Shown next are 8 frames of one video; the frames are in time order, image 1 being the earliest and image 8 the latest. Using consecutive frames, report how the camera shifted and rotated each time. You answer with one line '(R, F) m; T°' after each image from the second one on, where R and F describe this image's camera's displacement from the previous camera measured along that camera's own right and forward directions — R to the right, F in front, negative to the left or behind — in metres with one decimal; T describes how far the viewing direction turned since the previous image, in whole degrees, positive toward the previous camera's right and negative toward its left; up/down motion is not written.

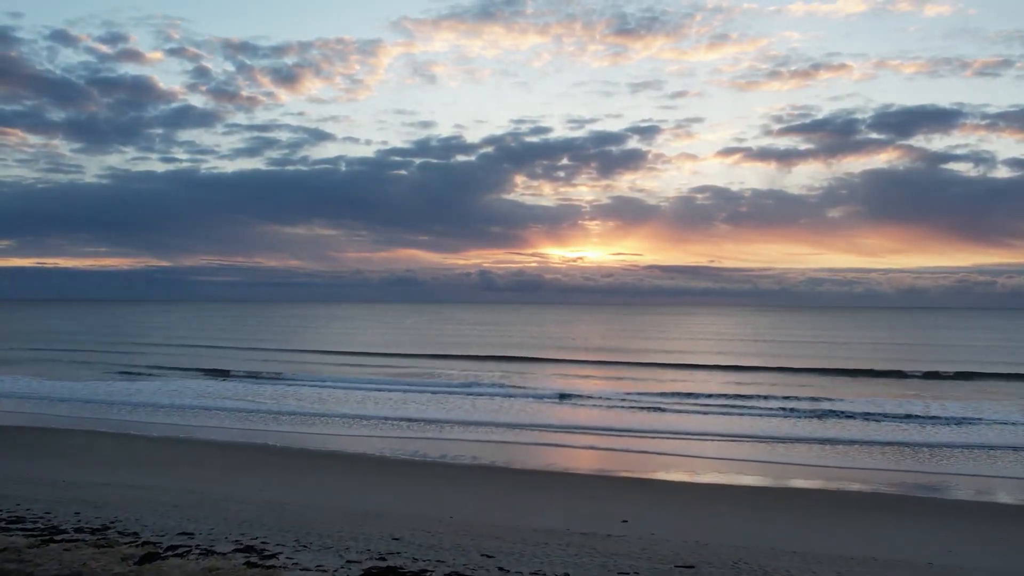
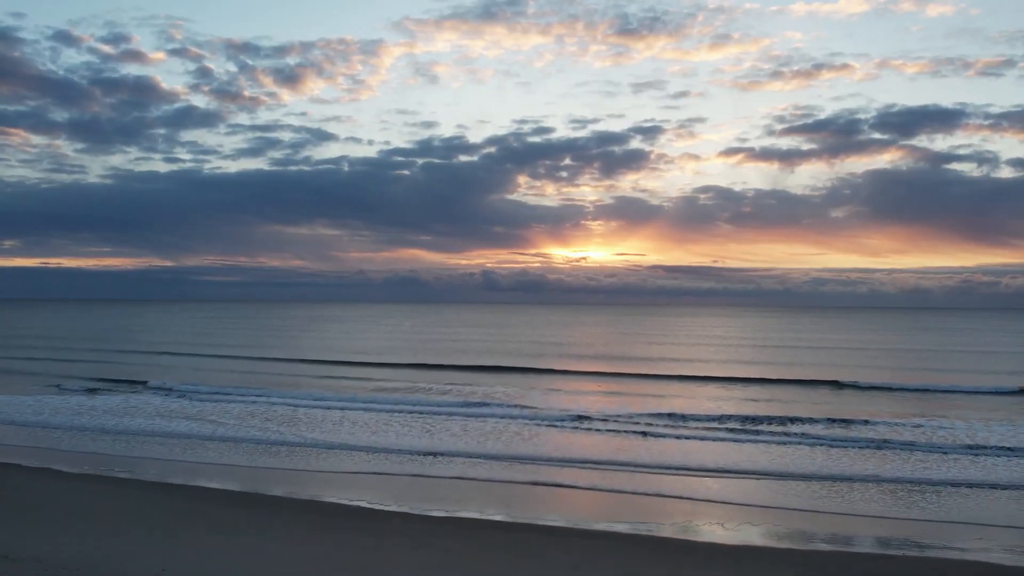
(-0.4, +1.1) m; 0°
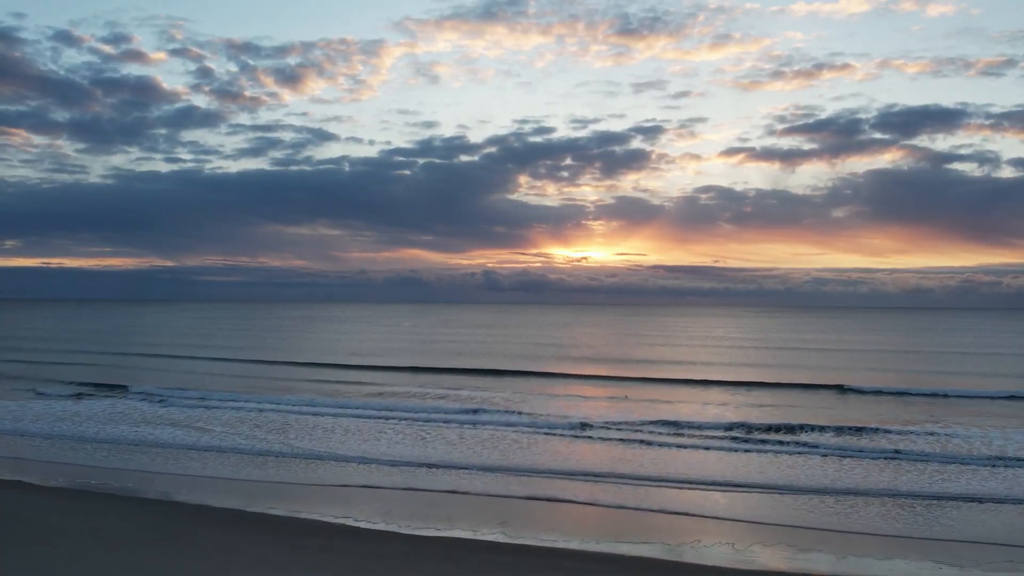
(-1.3, -2.2) m; 0°
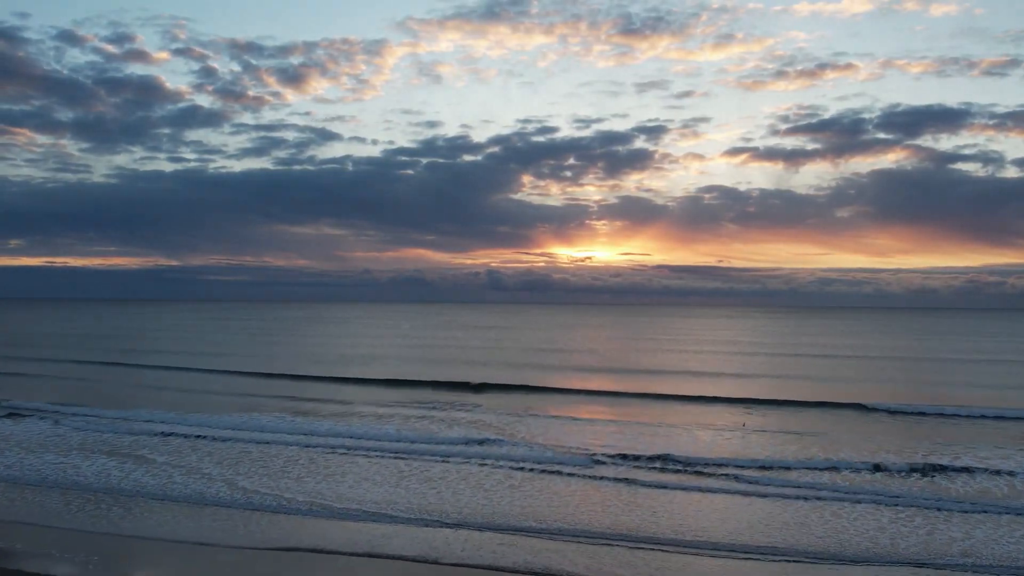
(+0.2, +2.3) m; 0°
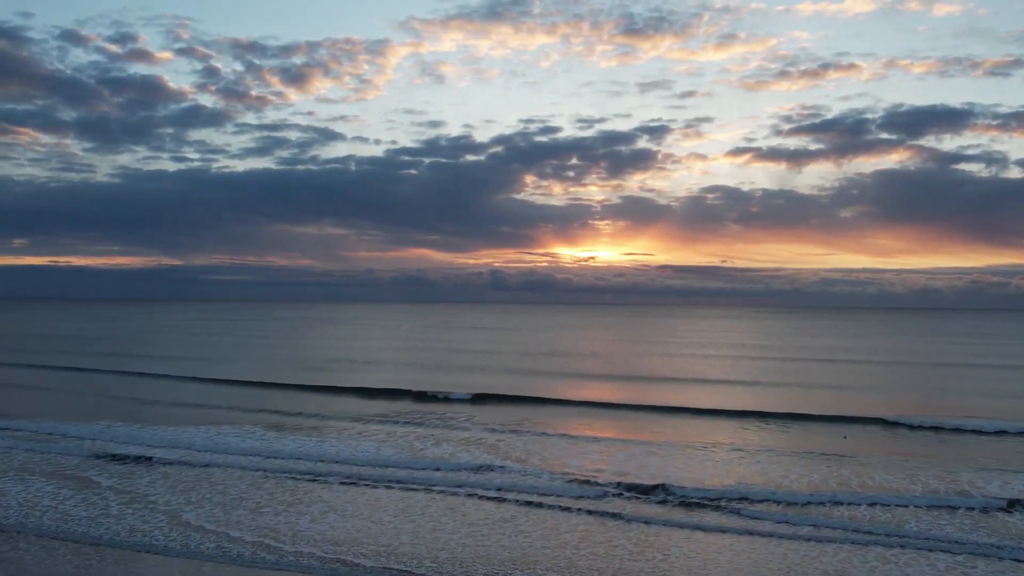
(+0.2, +1.7) m; 0°
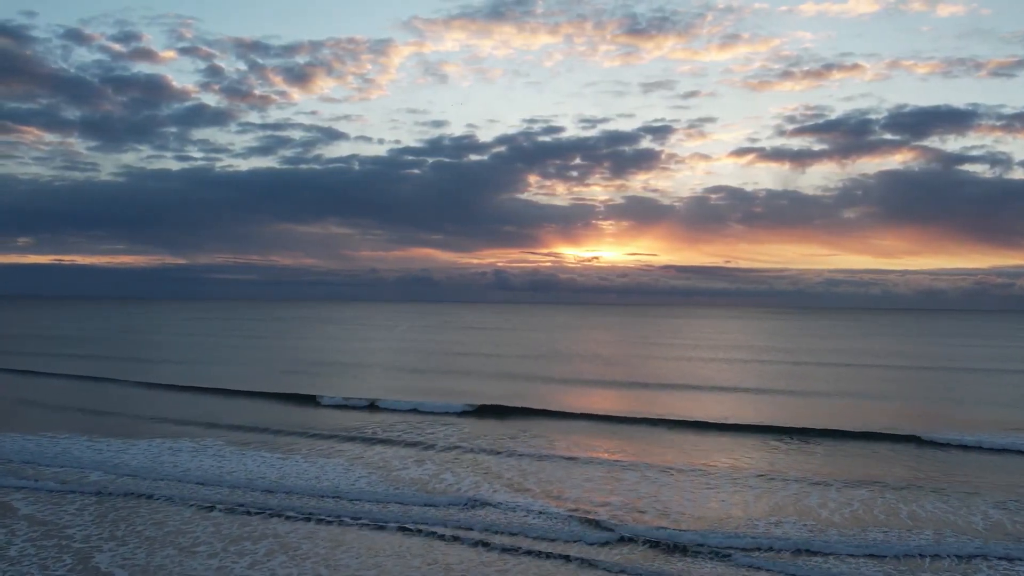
(+0.2, +1.9) m; 0°
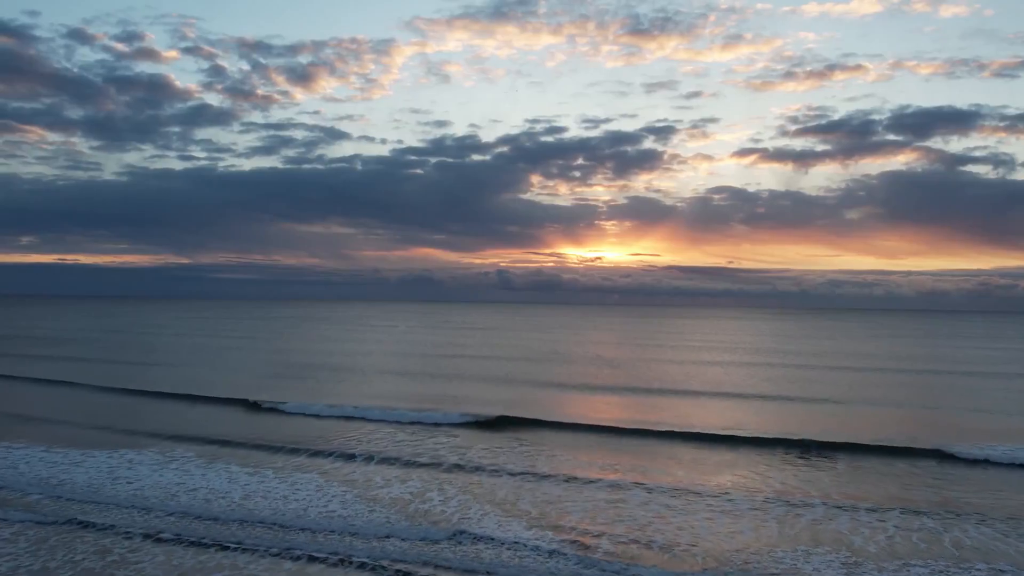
(+0.2, +1.3) m; 0°
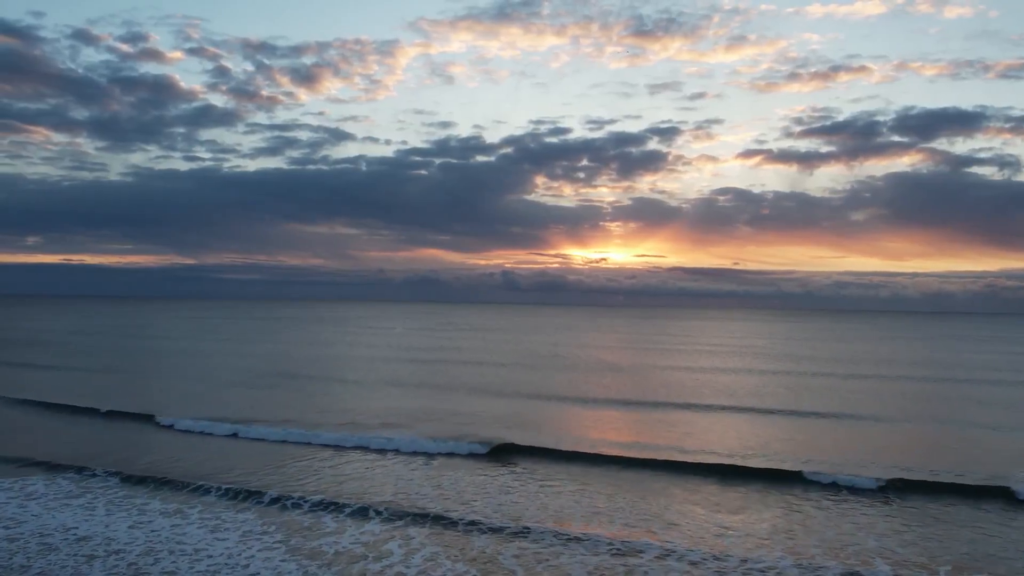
(+0.3, +2.8) m; 0°
